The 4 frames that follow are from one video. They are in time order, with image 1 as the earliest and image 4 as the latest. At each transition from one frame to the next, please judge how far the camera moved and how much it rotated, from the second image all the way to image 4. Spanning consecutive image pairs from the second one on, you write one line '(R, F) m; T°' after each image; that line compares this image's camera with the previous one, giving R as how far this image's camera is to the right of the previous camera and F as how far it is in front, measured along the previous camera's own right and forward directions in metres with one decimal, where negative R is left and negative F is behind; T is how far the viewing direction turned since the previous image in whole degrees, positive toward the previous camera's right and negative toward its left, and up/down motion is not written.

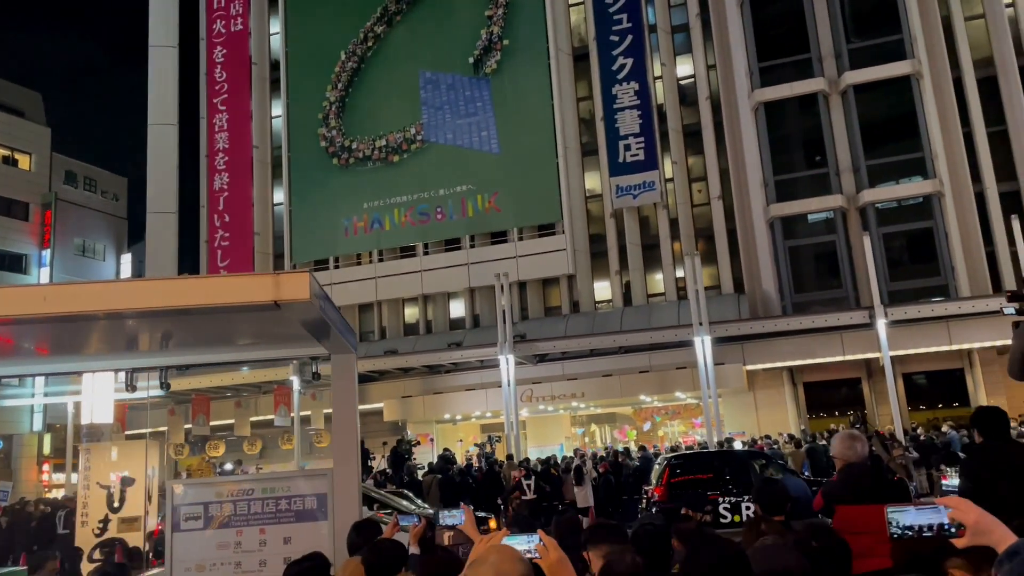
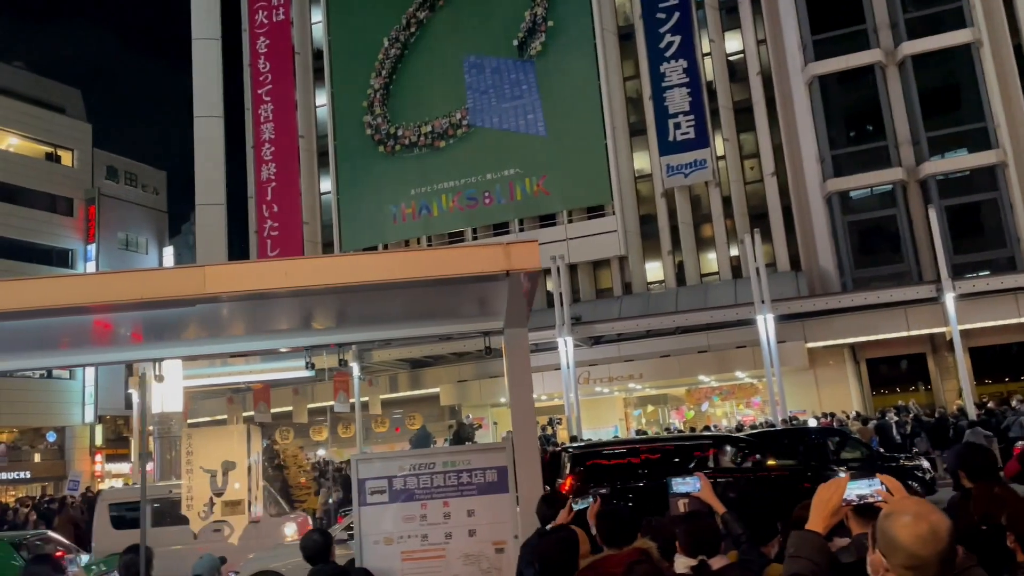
(-0.8, 0.0) m; -2°
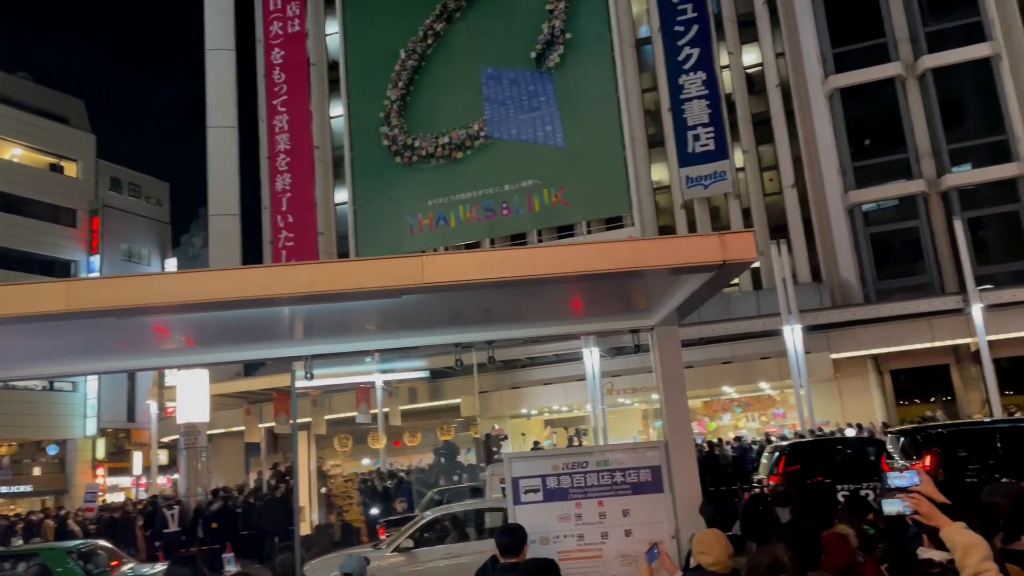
(-0.8, 0.0) m; +1°
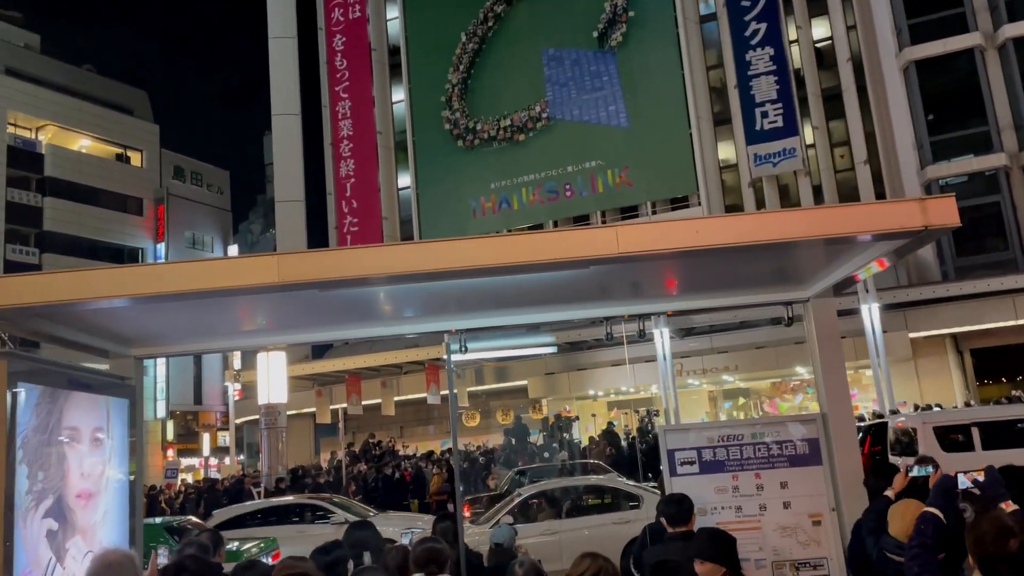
(-0.6, -0.1) m; -3°
